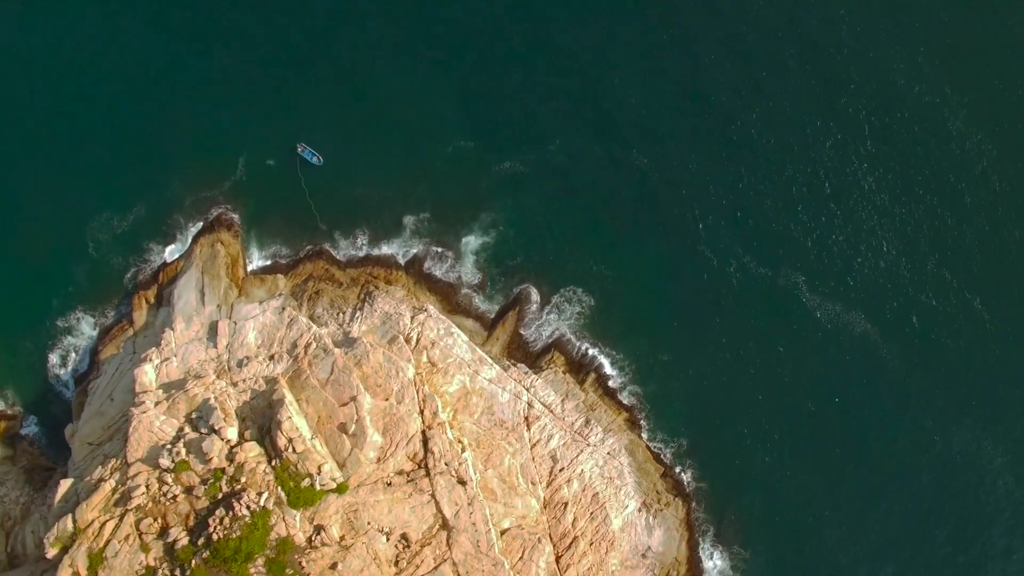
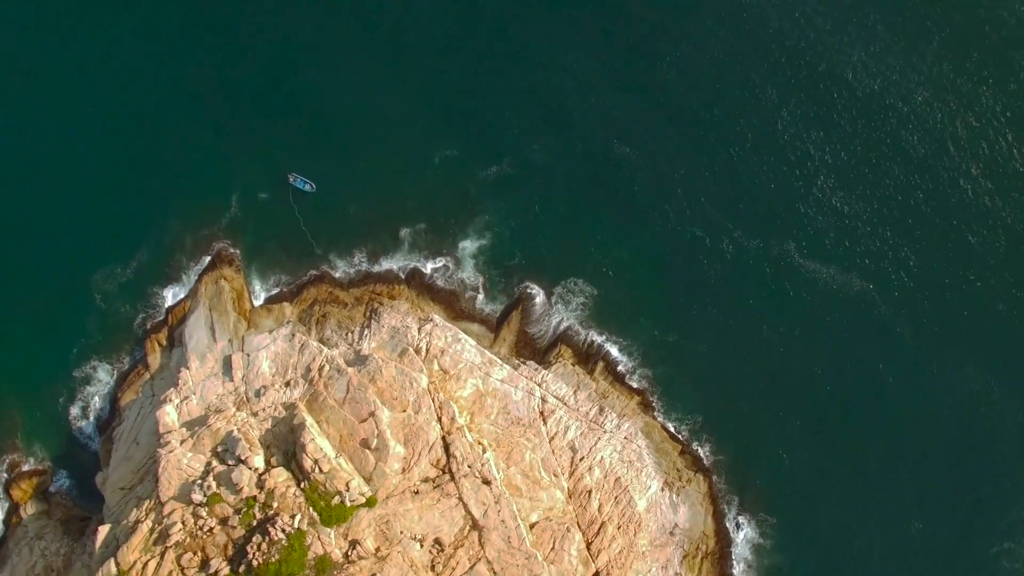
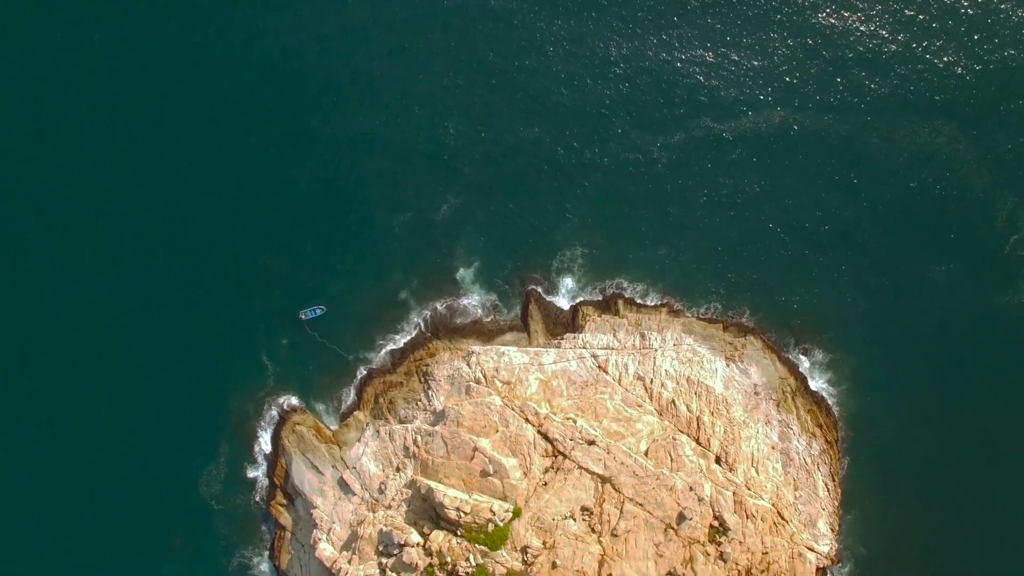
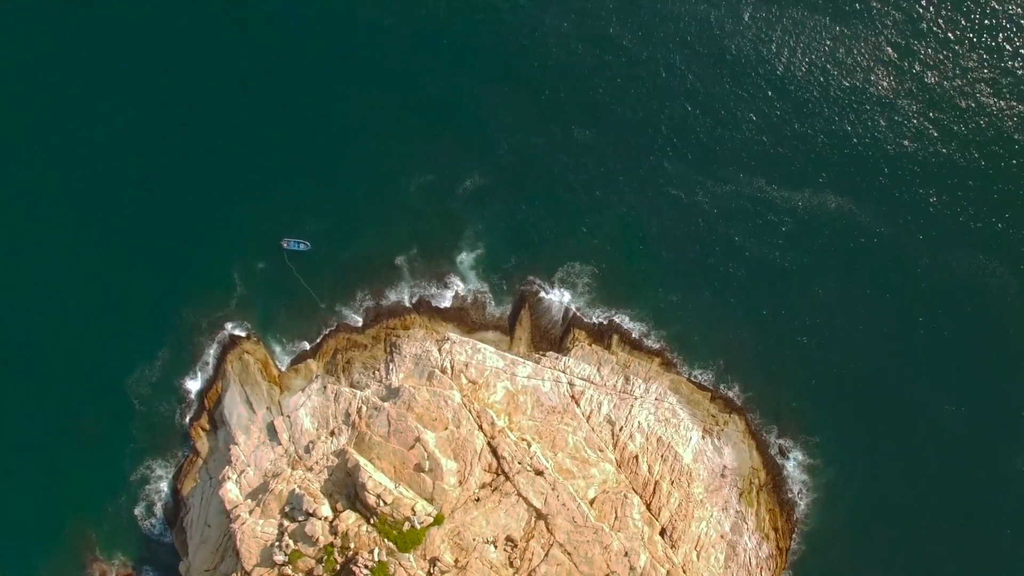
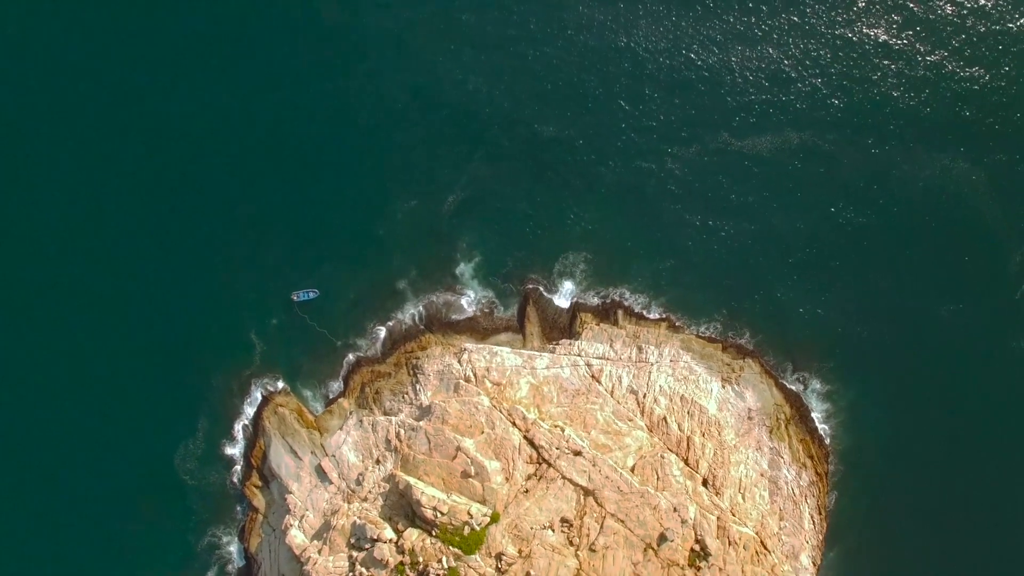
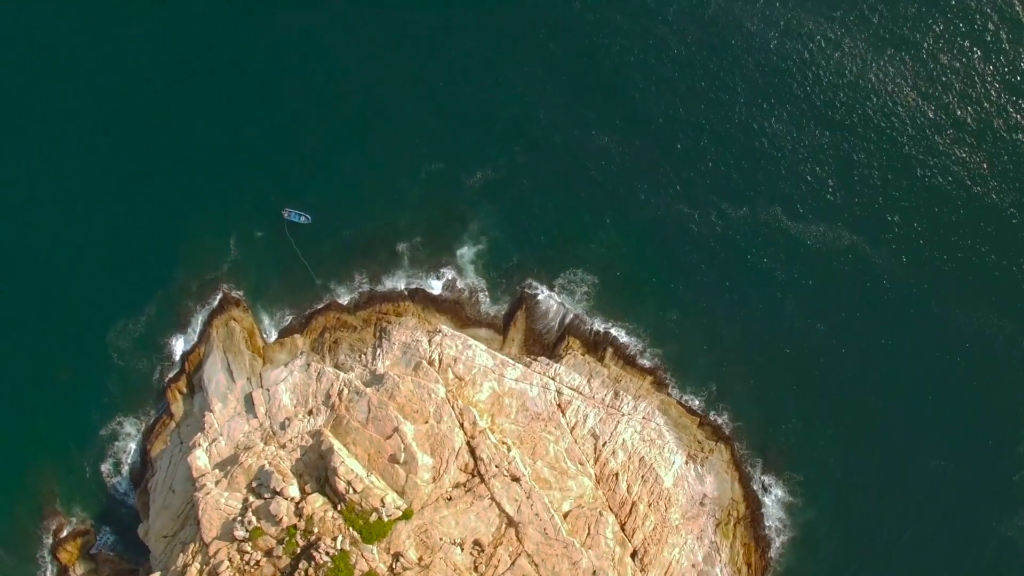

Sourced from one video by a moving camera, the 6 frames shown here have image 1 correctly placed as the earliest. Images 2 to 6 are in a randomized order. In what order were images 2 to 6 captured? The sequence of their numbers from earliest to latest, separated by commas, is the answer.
2, 6, 4, 5, 3
